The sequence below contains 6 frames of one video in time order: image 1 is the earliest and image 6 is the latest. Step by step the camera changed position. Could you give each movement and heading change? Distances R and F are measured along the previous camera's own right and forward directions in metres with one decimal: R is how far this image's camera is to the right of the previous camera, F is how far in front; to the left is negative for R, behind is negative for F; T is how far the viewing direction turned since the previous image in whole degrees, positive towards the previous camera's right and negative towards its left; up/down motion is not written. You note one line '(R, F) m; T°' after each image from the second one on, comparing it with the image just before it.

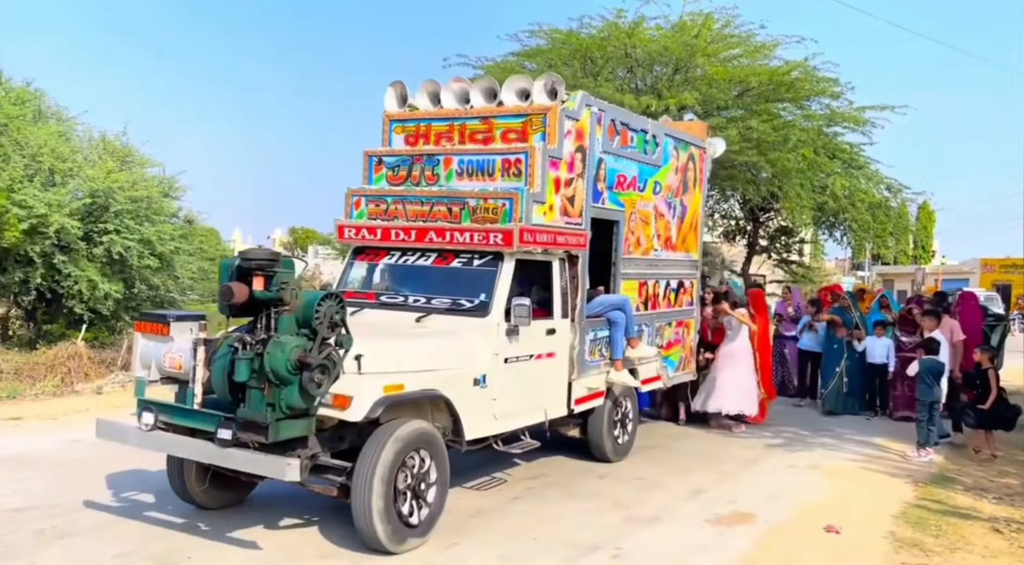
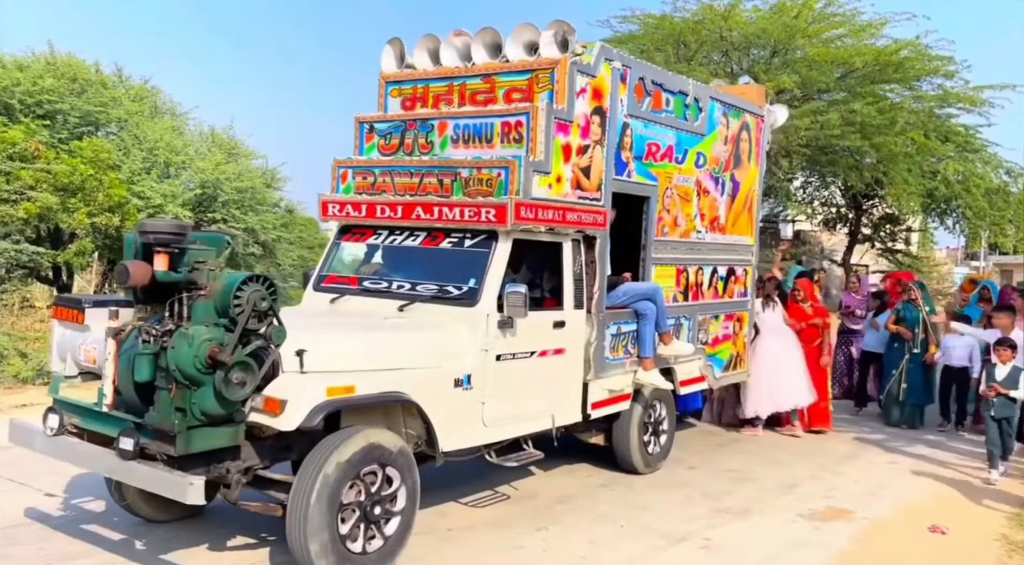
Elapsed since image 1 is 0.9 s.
(+0.6, +1.0) m; -6°
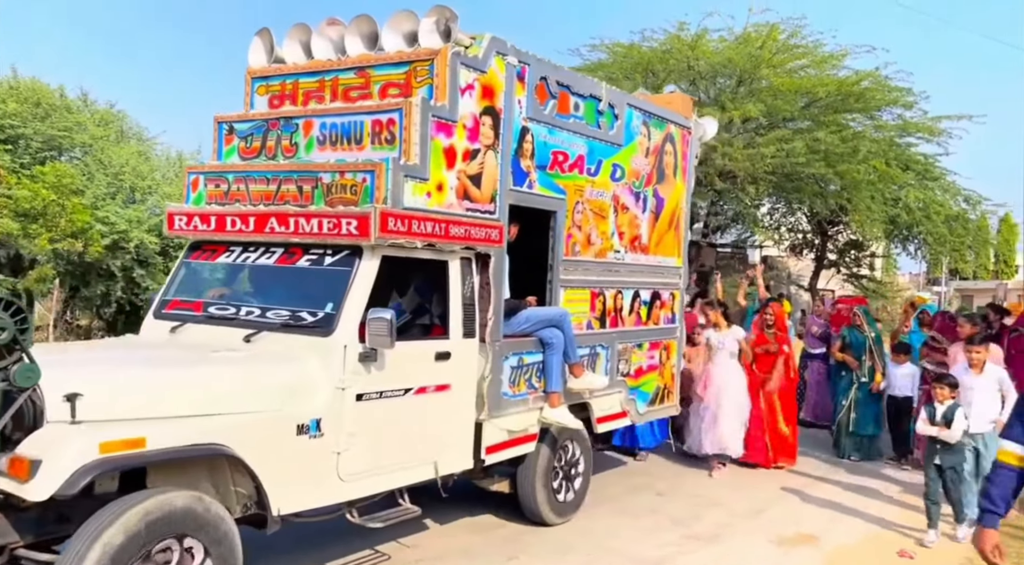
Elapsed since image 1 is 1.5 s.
(+0.5, +0.8) m; +2°
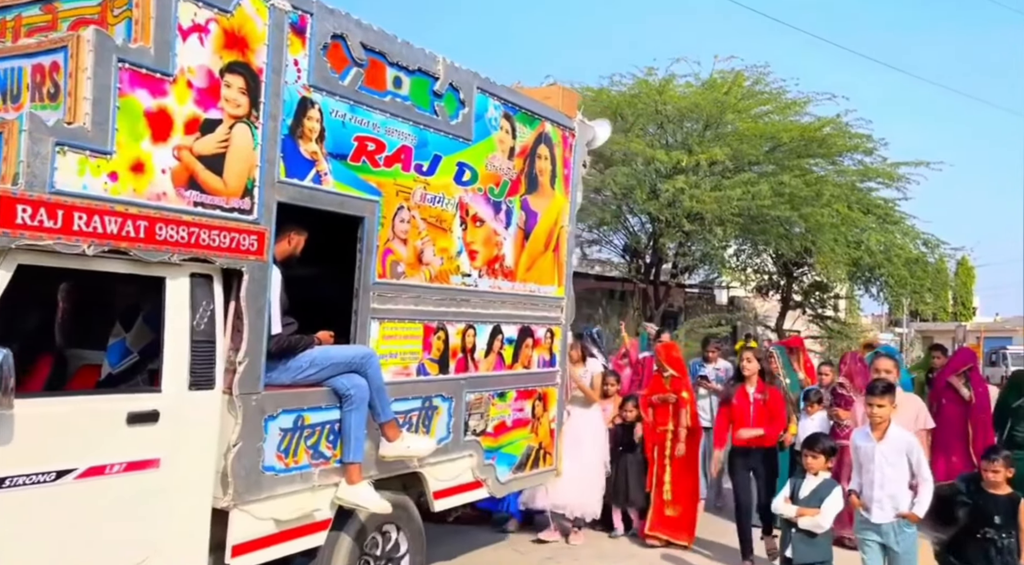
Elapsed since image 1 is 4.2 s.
(+0.9, +1.6) m; +2°
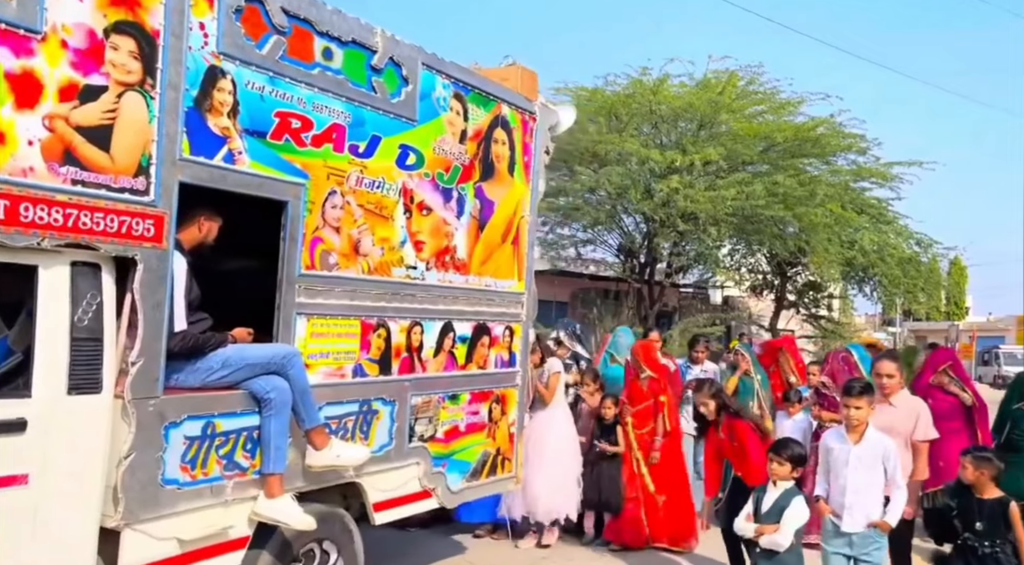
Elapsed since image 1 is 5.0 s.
(+0.3, +0.4) m; 0°
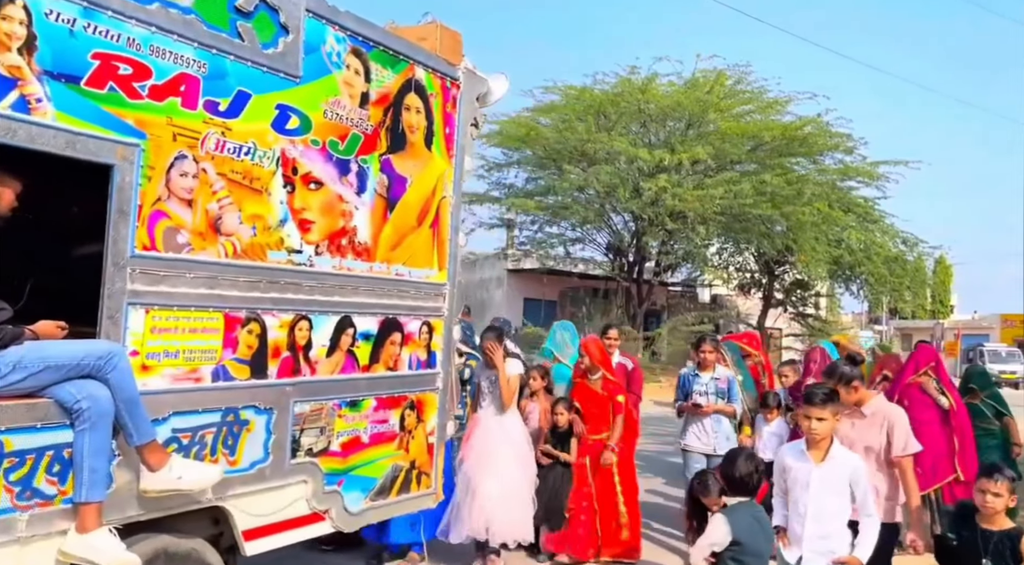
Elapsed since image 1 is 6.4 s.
(+0.4, +0.8) m; +1°
